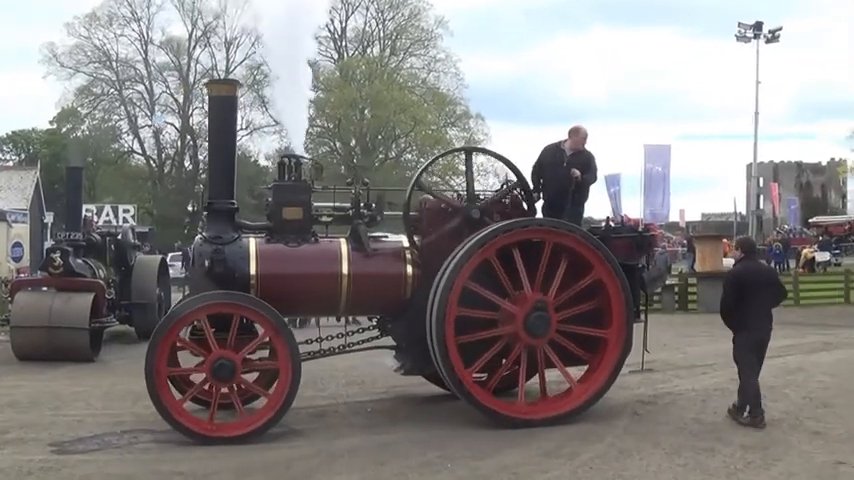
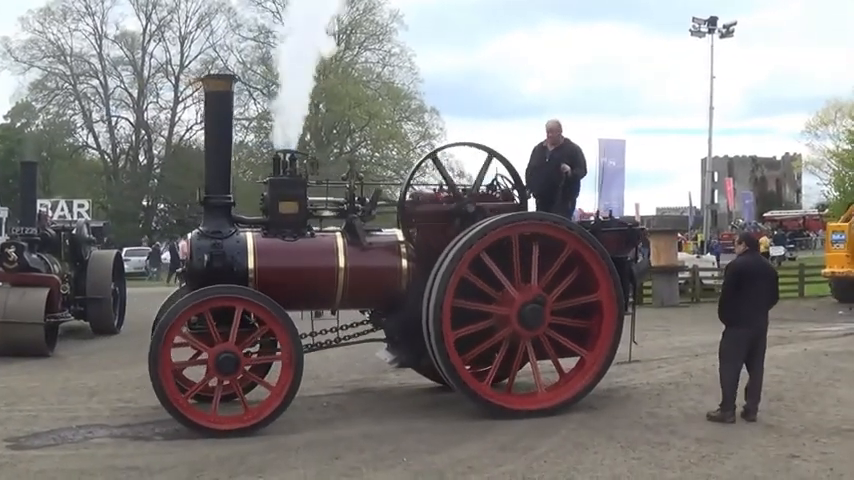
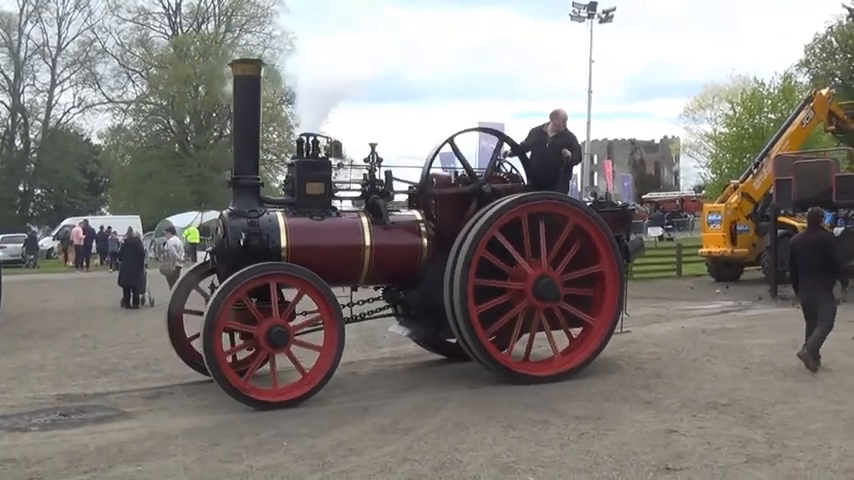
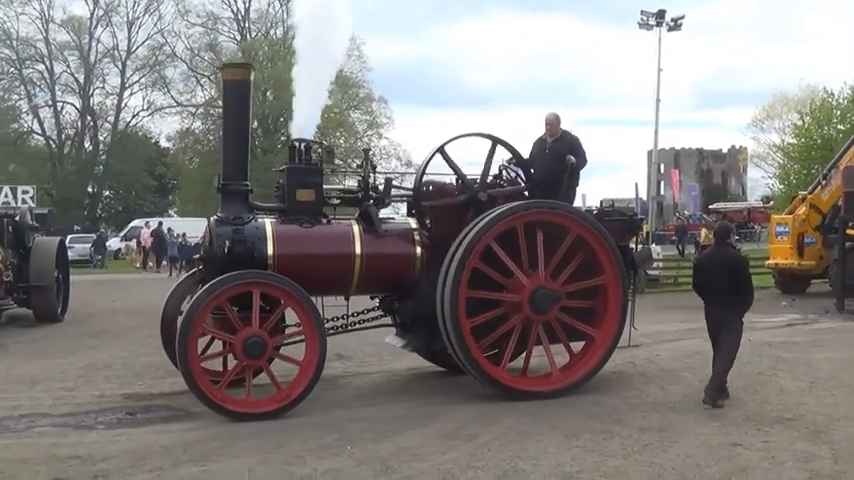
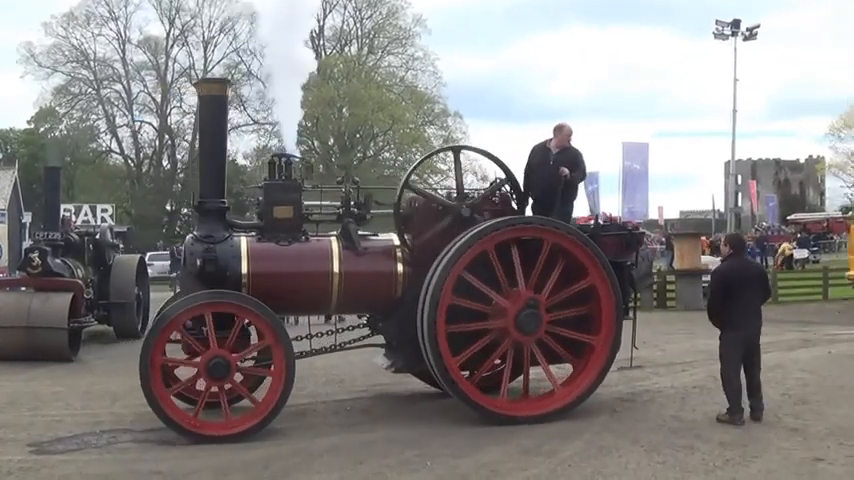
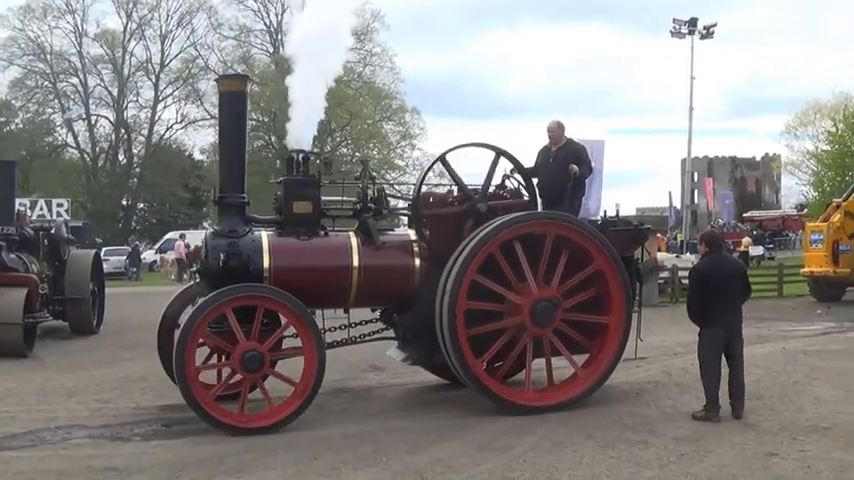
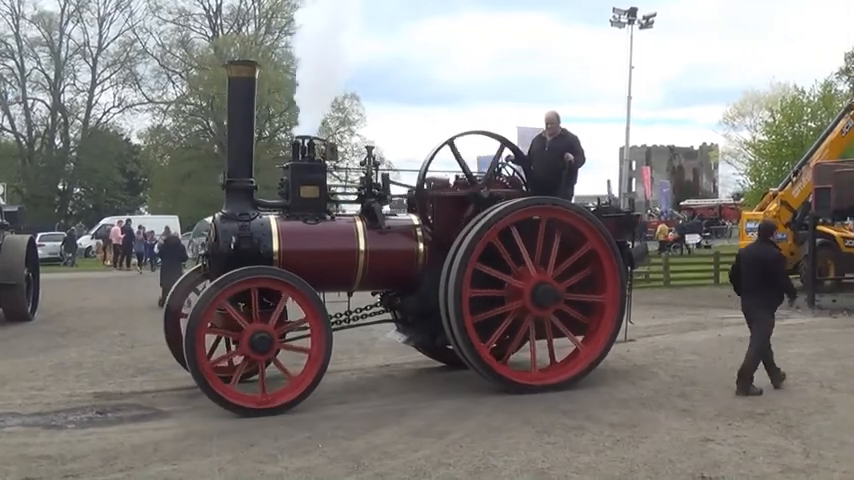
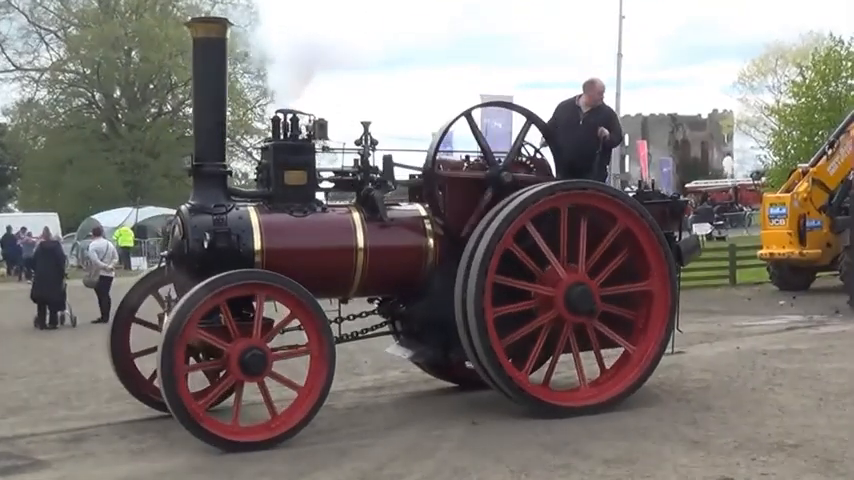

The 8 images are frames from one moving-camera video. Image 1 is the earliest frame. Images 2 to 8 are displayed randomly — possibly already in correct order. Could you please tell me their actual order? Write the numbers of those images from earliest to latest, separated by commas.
5, 2, 6, 4, 7, 3, 8
